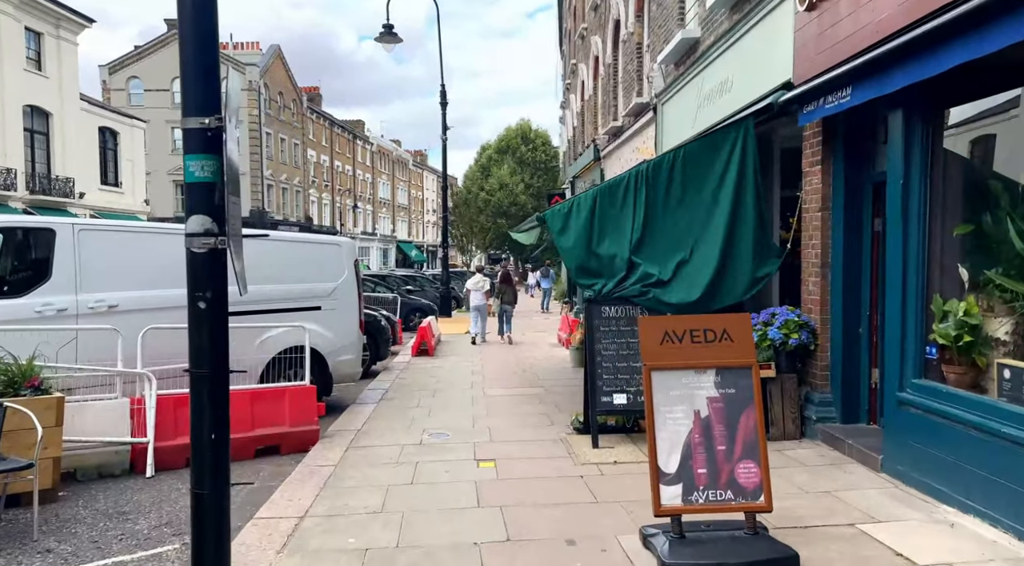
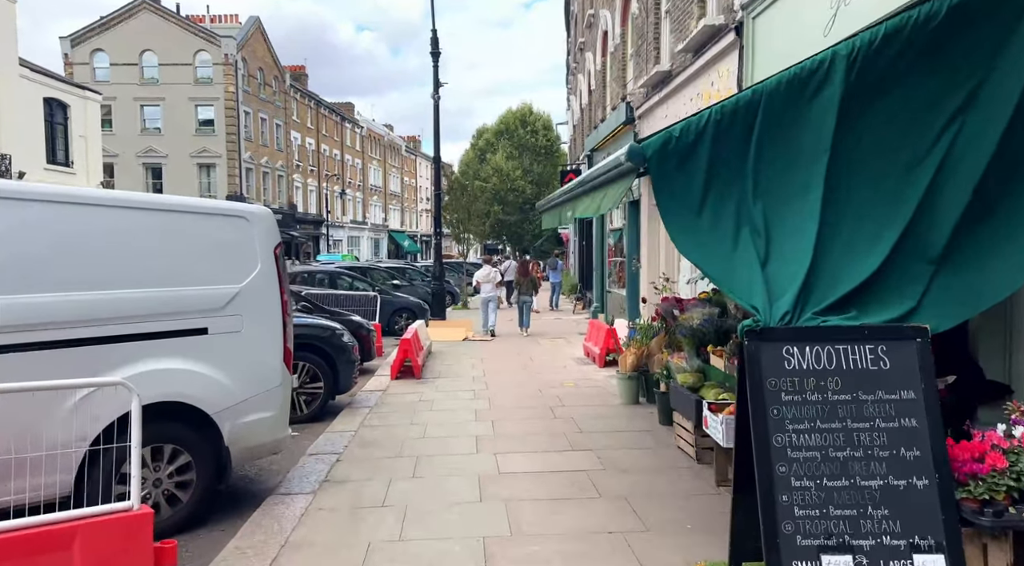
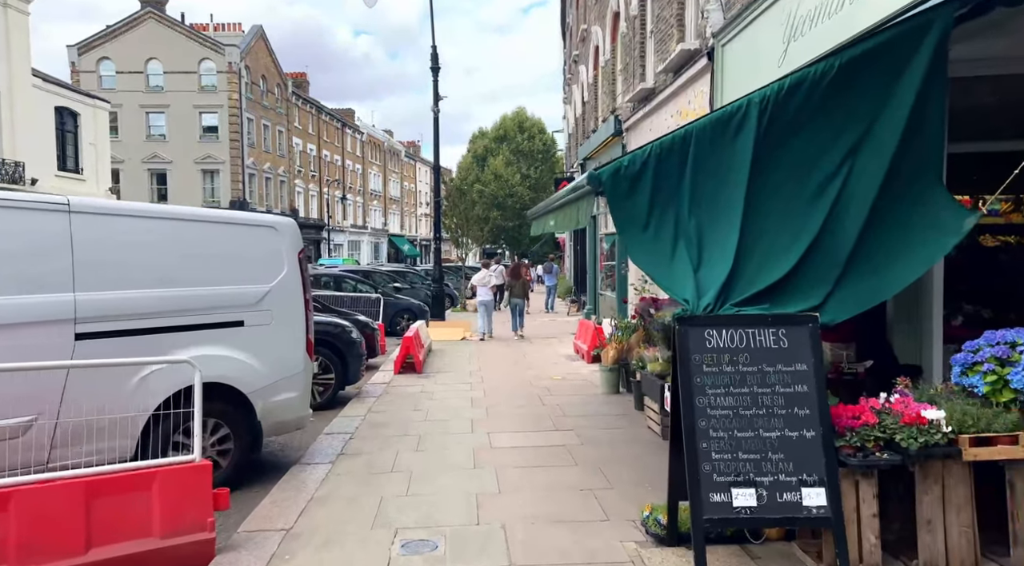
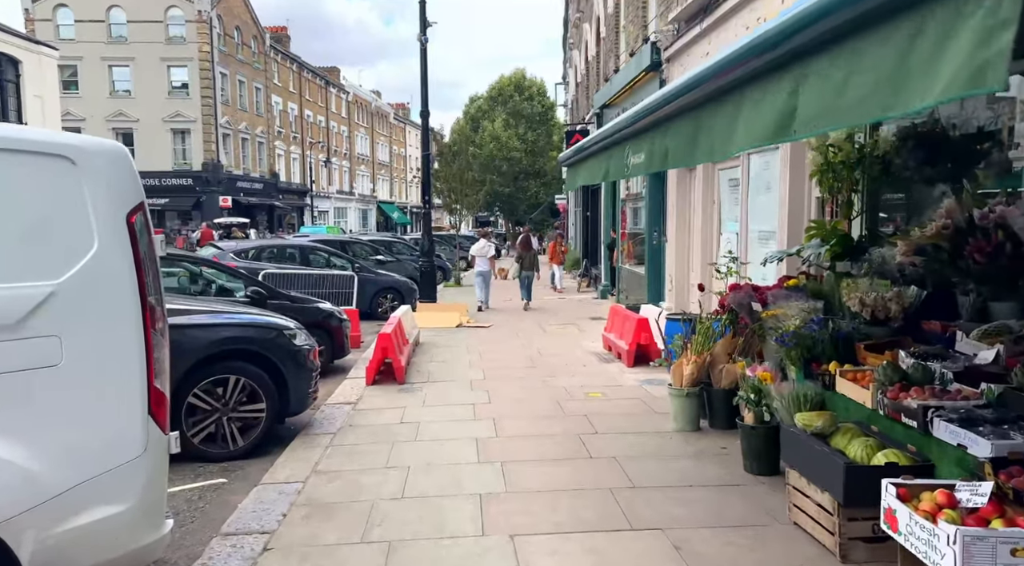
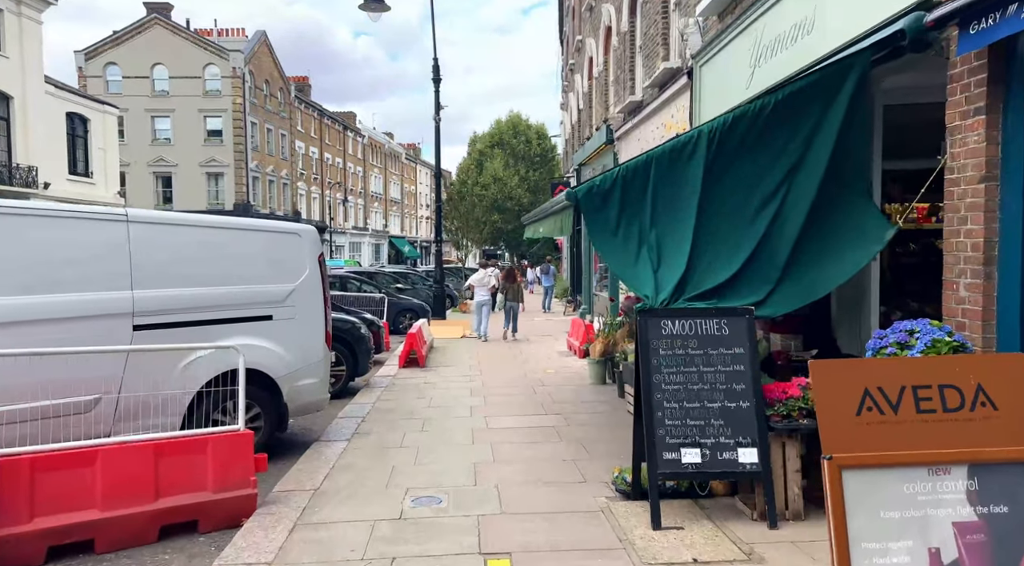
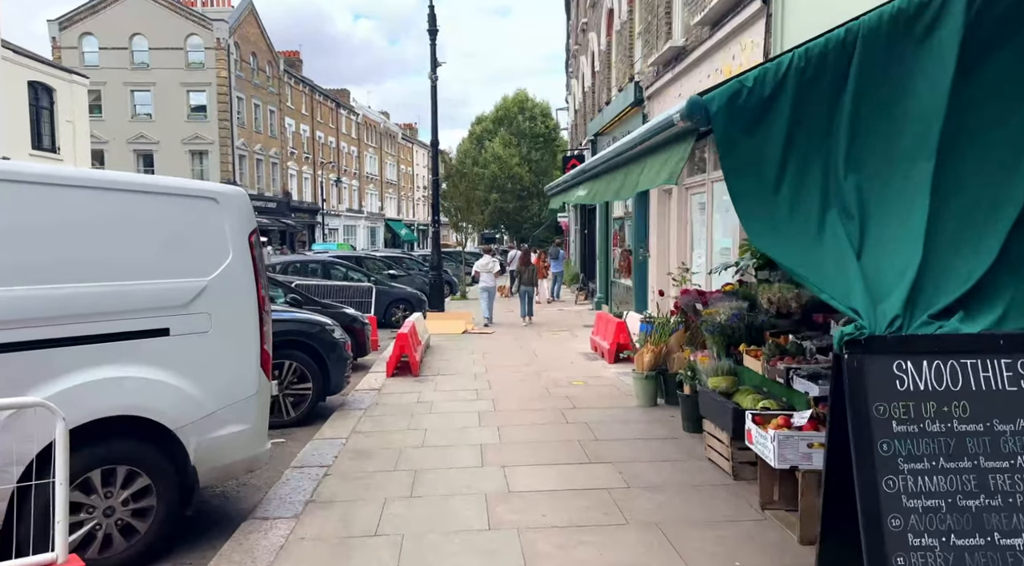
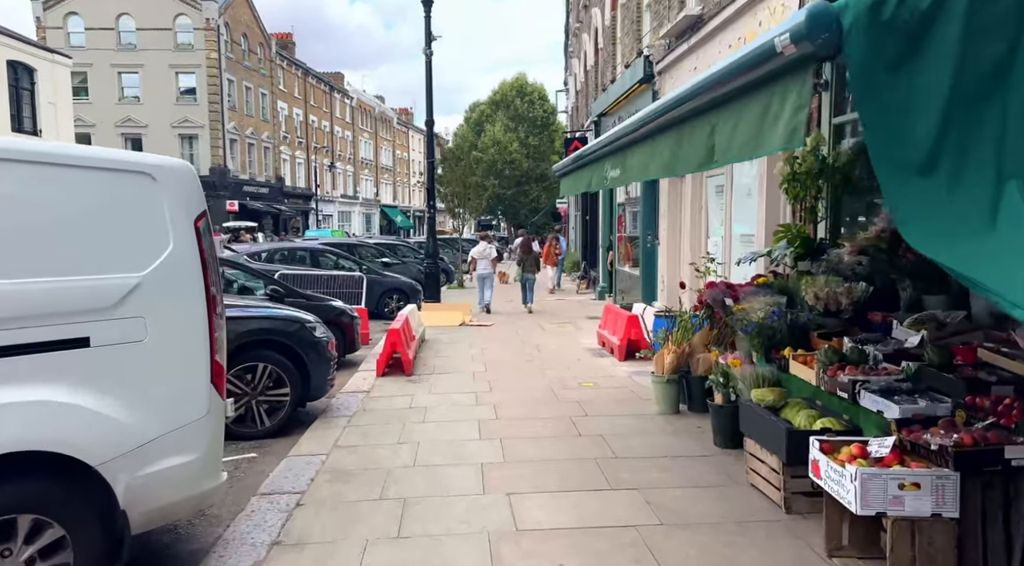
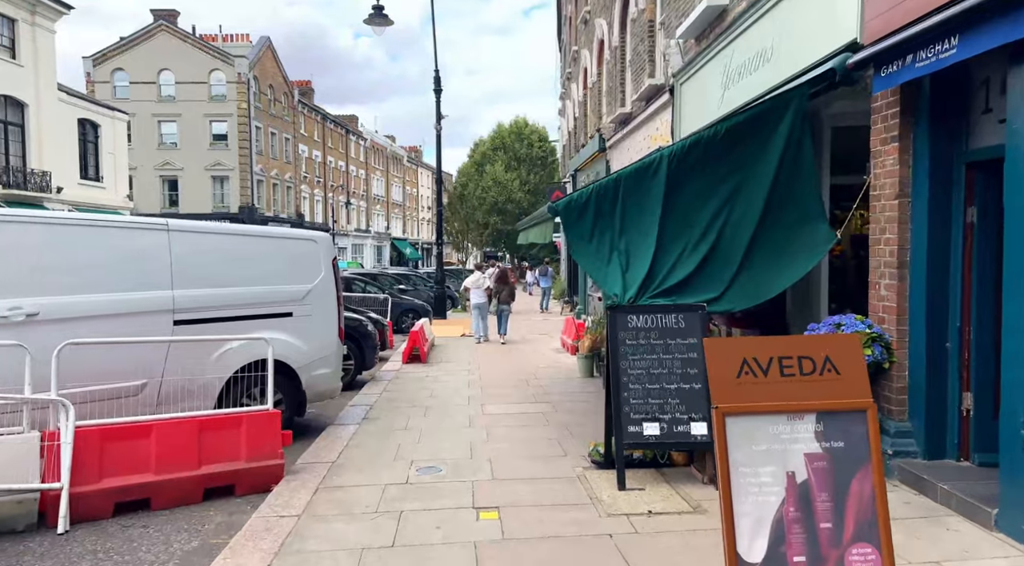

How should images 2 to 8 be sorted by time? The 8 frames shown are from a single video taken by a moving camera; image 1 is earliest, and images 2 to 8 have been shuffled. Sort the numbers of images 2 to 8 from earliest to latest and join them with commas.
8, 5, 3, 2, 6, 7, 4
